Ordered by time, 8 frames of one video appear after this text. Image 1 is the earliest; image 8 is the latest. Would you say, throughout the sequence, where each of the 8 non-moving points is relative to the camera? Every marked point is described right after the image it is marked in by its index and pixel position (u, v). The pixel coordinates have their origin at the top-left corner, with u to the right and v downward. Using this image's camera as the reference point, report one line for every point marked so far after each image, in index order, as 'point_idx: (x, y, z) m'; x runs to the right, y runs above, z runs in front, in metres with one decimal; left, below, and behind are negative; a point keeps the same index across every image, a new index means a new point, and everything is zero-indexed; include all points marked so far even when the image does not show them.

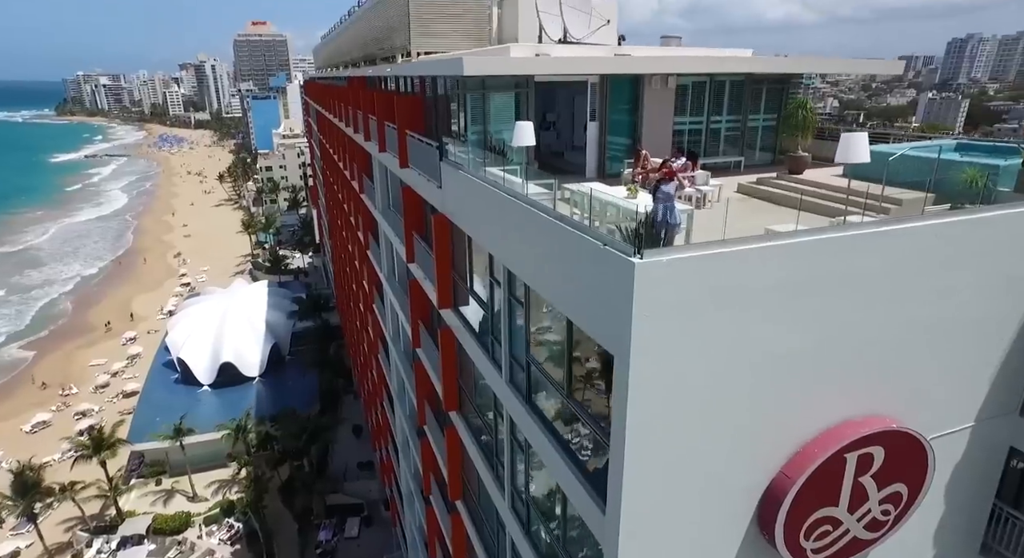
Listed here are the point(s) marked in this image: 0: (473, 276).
0: (-0.7, +0.1, +11.7) m
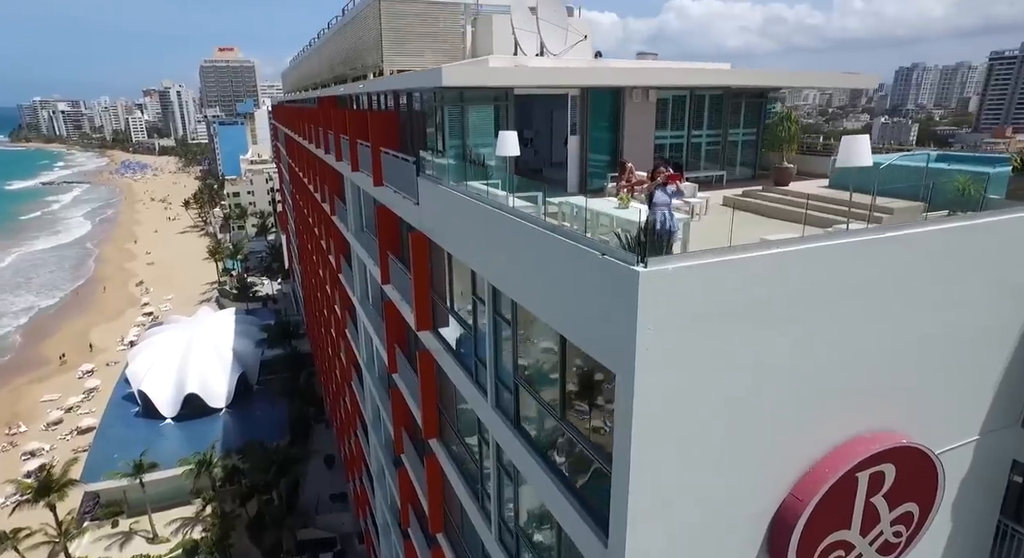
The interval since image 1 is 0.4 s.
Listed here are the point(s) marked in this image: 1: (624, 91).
0: (-1.0, -0.3, +11.2) m
1: (+2.5, +4.0, +13.0) m
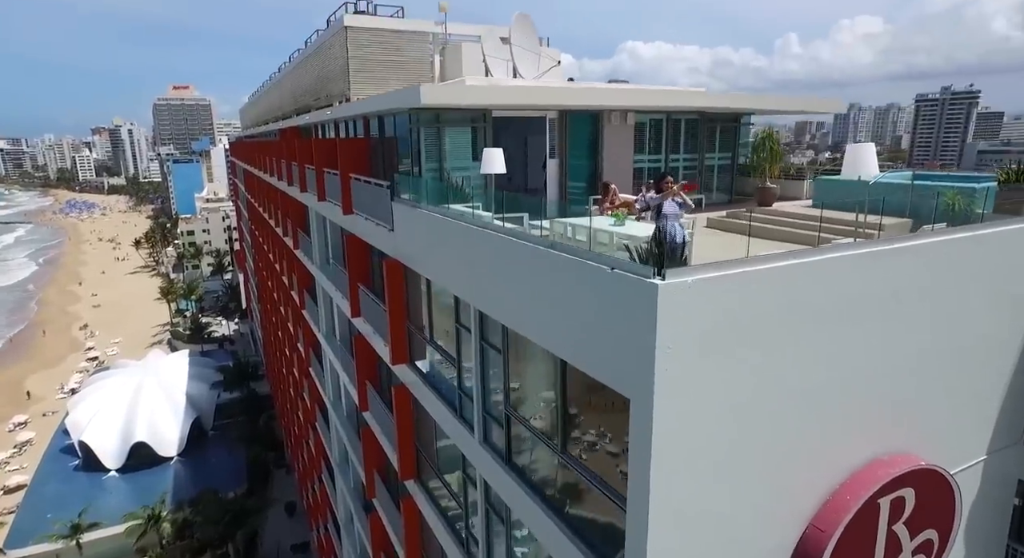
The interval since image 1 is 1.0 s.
0: (-1.3, -0.8, +10.6) m
1: (+2.0, +3.4, +12.9) m
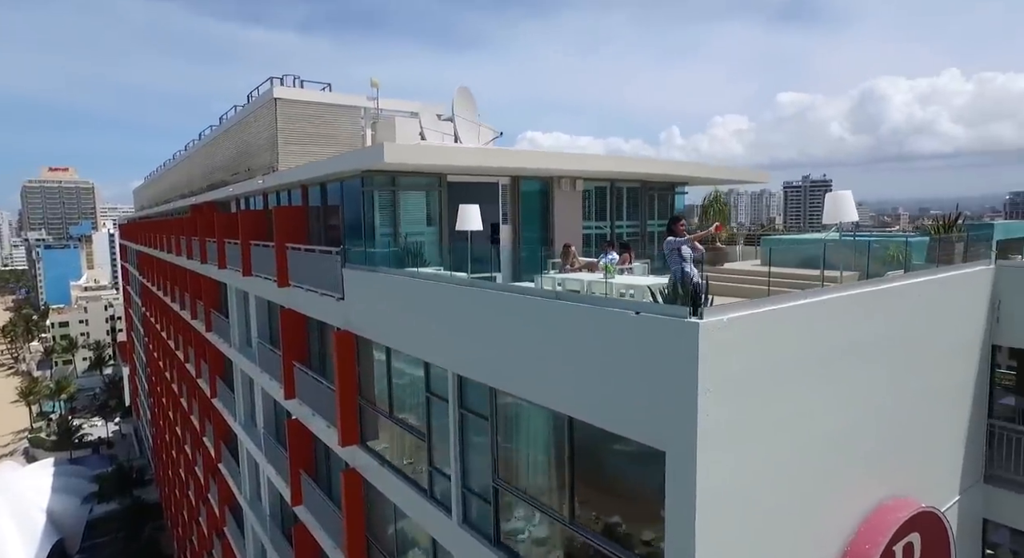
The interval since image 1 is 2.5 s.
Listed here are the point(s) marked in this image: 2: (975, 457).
0: (-1.9, -1.9, +9.8) m
1: (+0.9, +2.1, +13.1) m
2: (+6.6, -2.5, +8.7) m
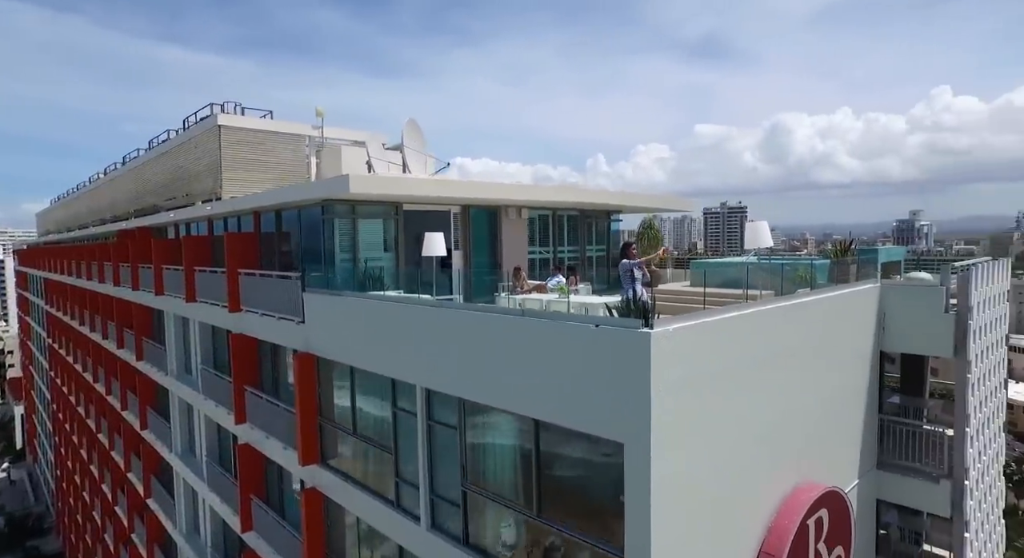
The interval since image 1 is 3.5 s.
0: (-2.6, -2.3, +10.3) m
1: (-0.2, +1.6, +14.0) m
2: (+5.9, -2.8, +10.1) m
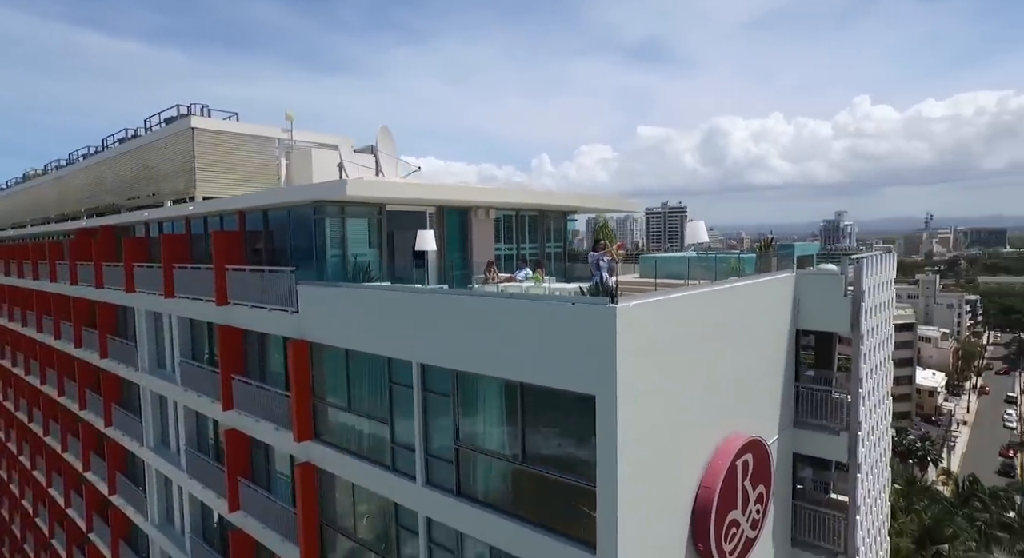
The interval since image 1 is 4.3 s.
0: (-3.0, -2.1, +11.5) m
1: (-1.0, +1.7, +15.4) m
2: (+5.5, -2.6, +12.1) m
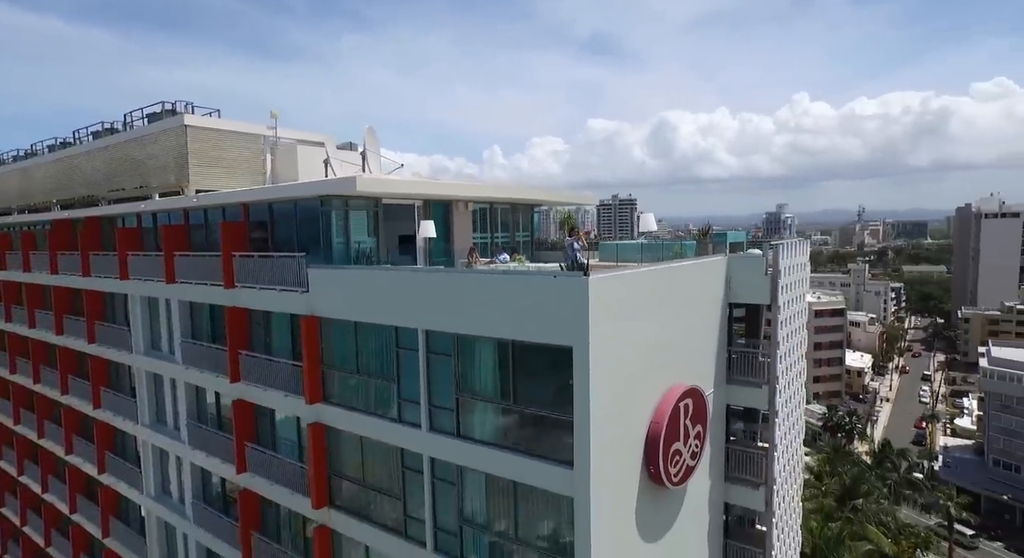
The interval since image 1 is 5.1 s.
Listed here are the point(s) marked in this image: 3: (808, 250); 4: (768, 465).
0: (-3.4, -1.8, +13.5) m
1: (-1.7, +2.1, +17.5) m
2: (+5.1, -2.2, +14.8) m
3: (+8.0, +0.8, +16.5) m
4: (+6.2, -4.5, +14.7) m
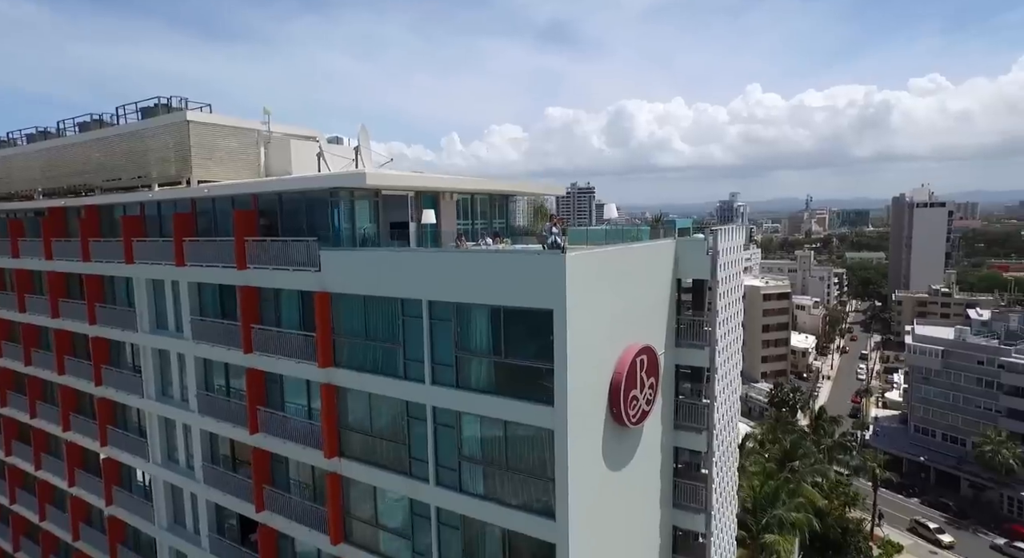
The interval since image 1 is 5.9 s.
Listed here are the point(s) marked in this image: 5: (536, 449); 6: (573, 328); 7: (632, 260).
0: (-3.8, -1.3, +15.8) m
1: (-2.4, +2.7, +19.8) m
2: (+4.6, -1.6, +17.6) m
3: (+7.3, +1.4, +19.5) m
4: (+5.7, -3.9, +17.7) m
5: (+0.5, -3.7, +13.4) m
6: (+1.2, -1.0, +12.5) m
7: (+2.9, +0.4, +15.1) m
